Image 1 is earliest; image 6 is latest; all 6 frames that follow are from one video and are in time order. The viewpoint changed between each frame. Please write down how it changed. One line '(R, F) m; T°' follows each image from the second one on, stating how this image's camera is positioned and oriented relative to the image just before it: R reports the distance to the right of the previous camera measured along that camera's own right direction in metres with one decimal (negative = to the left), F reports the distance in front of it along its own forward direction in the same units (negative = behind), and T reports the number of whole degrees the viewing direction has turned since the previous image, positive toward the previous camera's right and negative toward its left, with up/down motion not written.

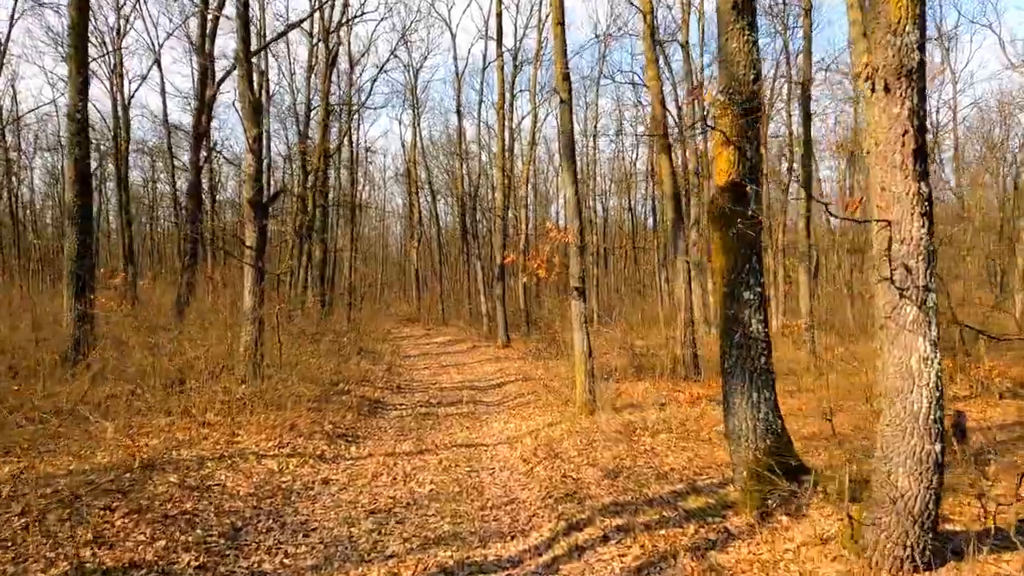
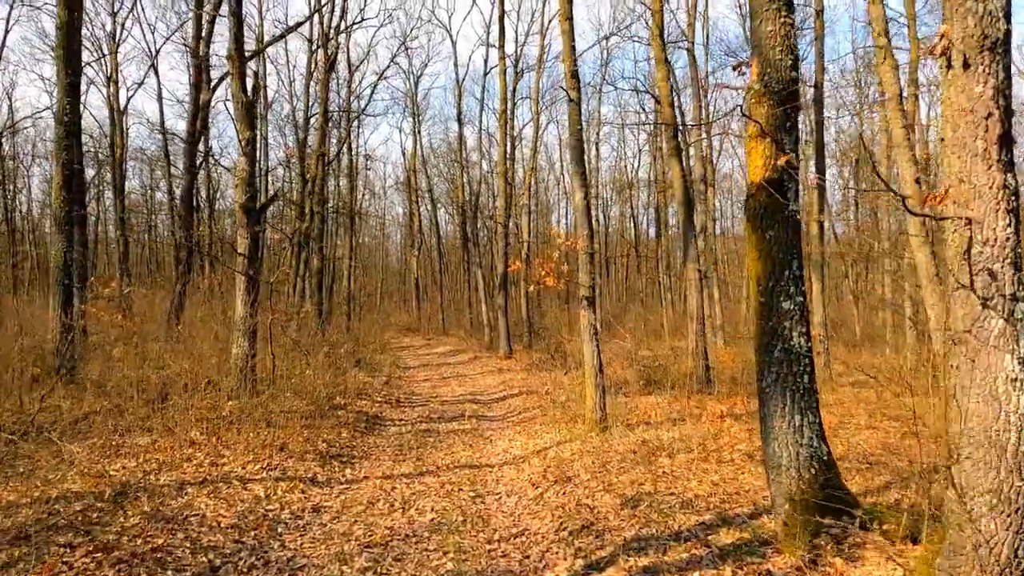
(-0.1, +0.5) m; 0°
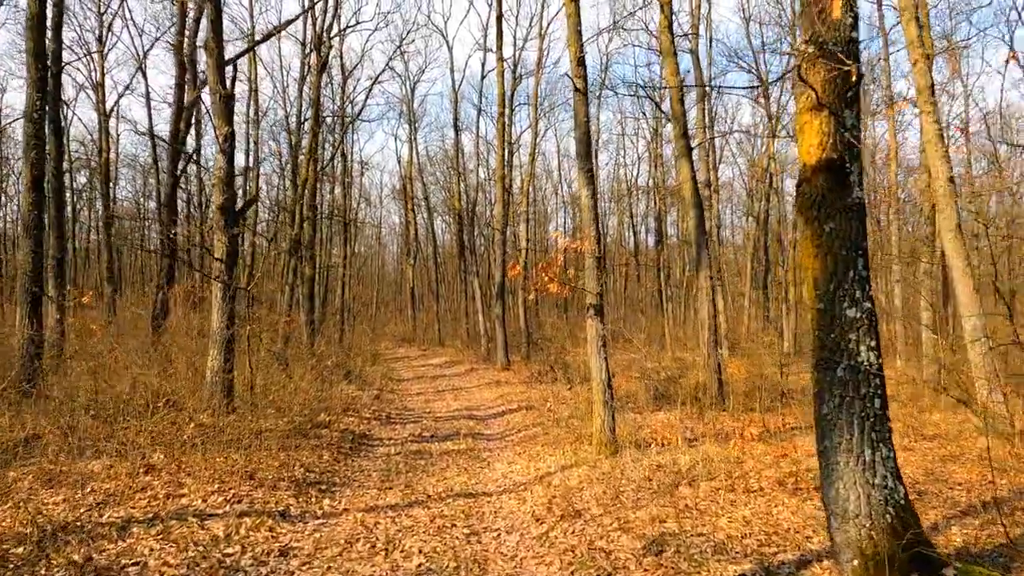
(0.0, +0.8) m; 0°
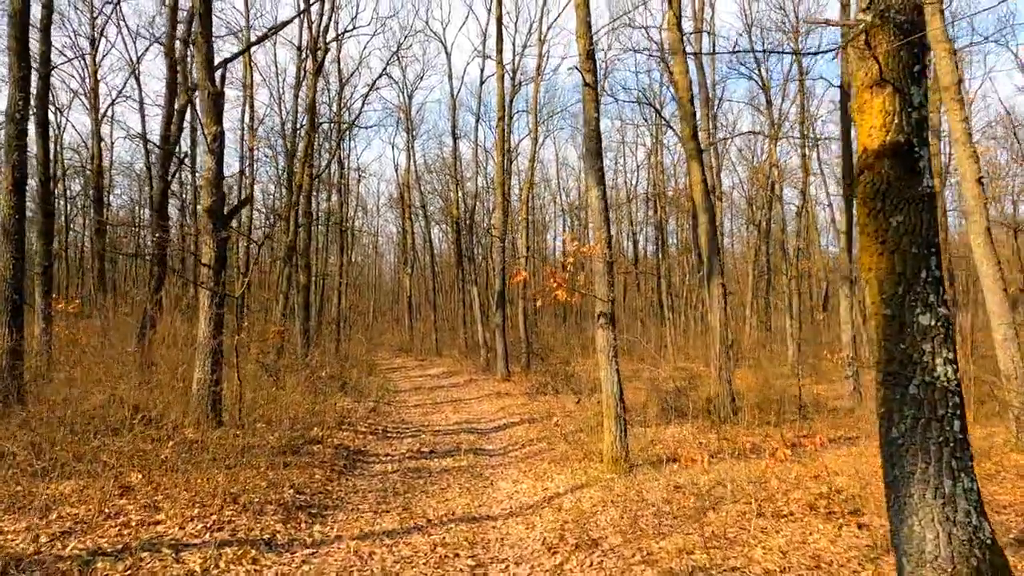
(-0.1, +0.5) m; 0°
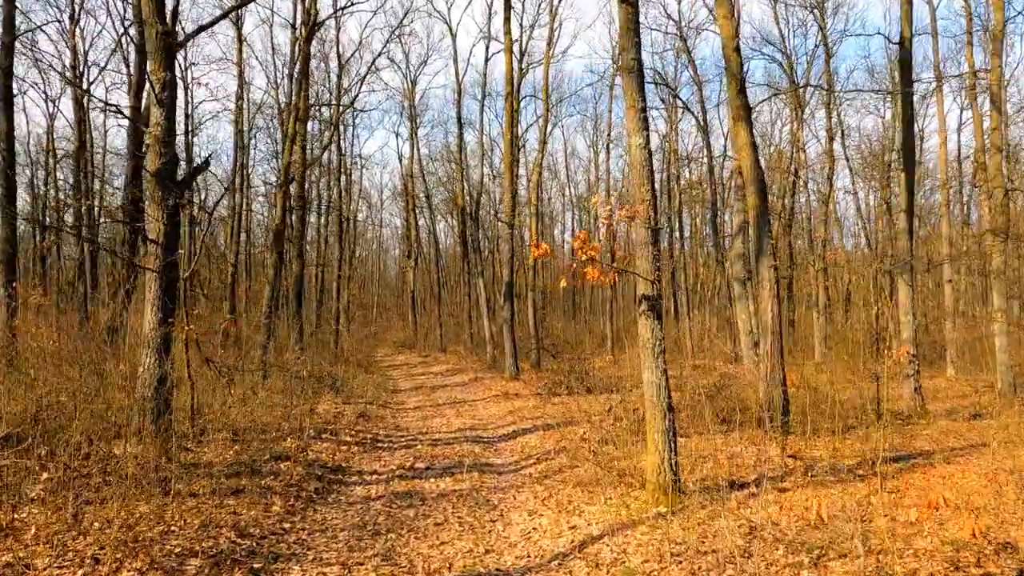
(-0.1, +1.7) m; -1°
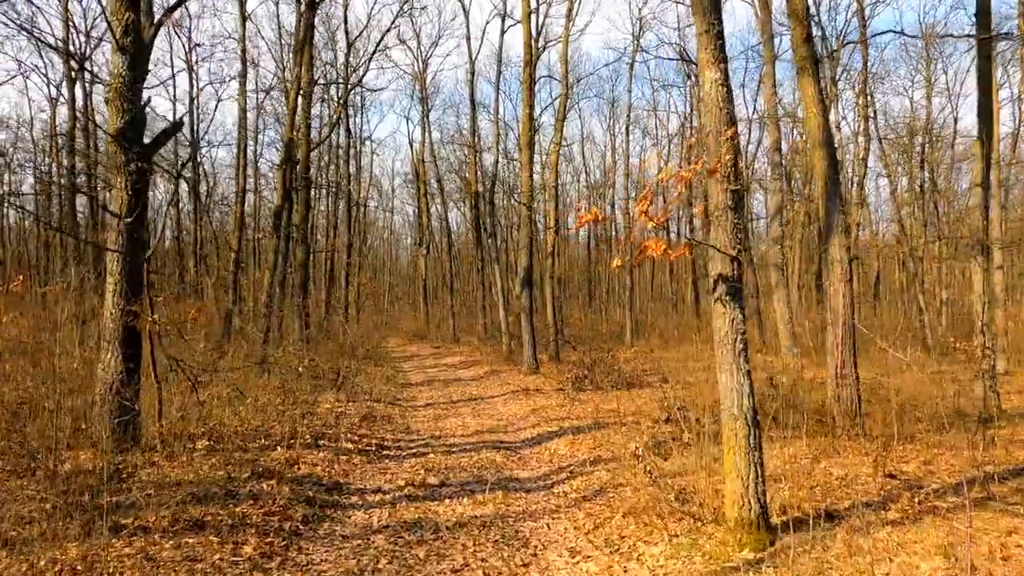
(-0.2, +1.3) m; -1°
